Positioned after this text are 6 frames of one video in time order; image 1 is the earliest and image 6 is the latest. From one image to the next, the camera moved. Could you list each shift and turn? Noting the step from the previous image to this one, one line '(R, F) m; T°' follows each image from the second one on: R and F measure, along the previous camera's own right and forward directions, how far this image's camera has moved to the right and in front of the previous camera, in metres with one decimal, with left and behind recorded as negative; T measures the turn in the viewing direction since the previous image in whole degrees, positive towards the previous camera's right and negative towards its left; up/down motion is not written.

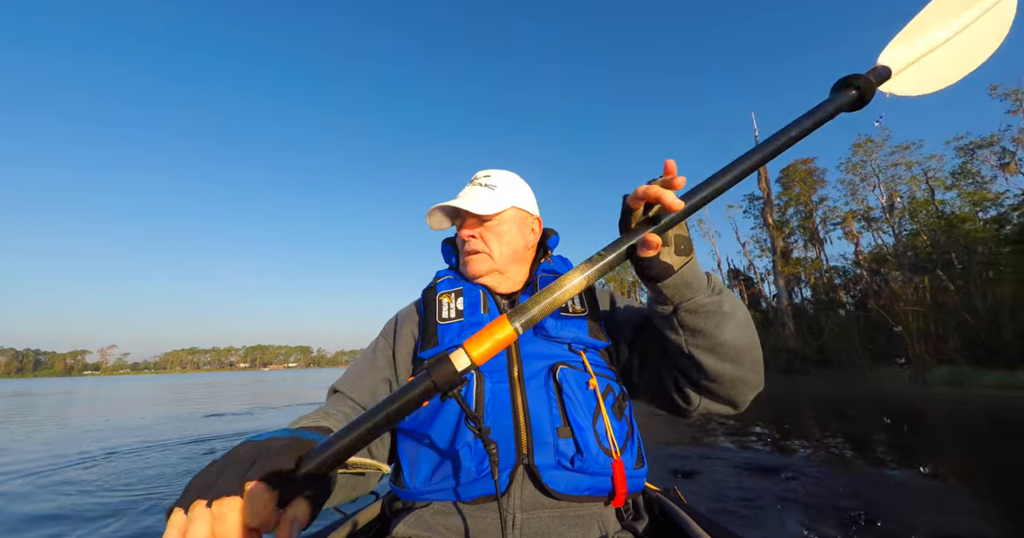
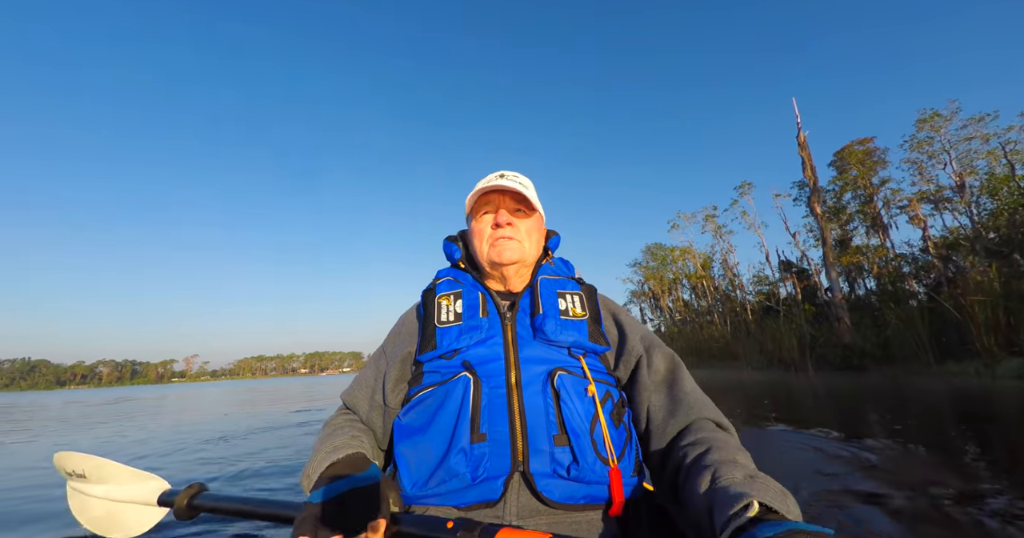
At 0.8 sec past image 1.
(+0.6, +0.1) m; -8°
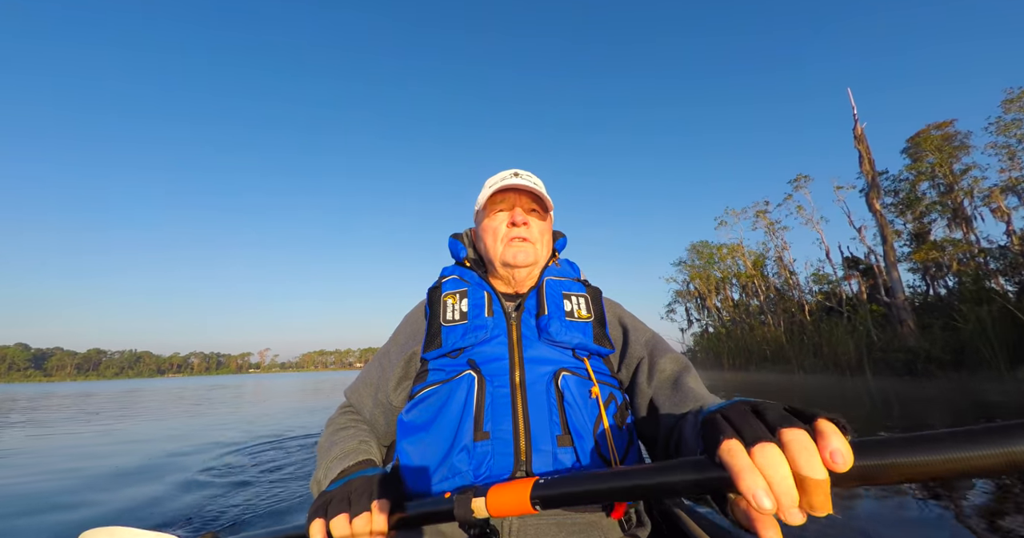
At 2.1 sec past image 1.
(+0.5, -0.1) m; -8°
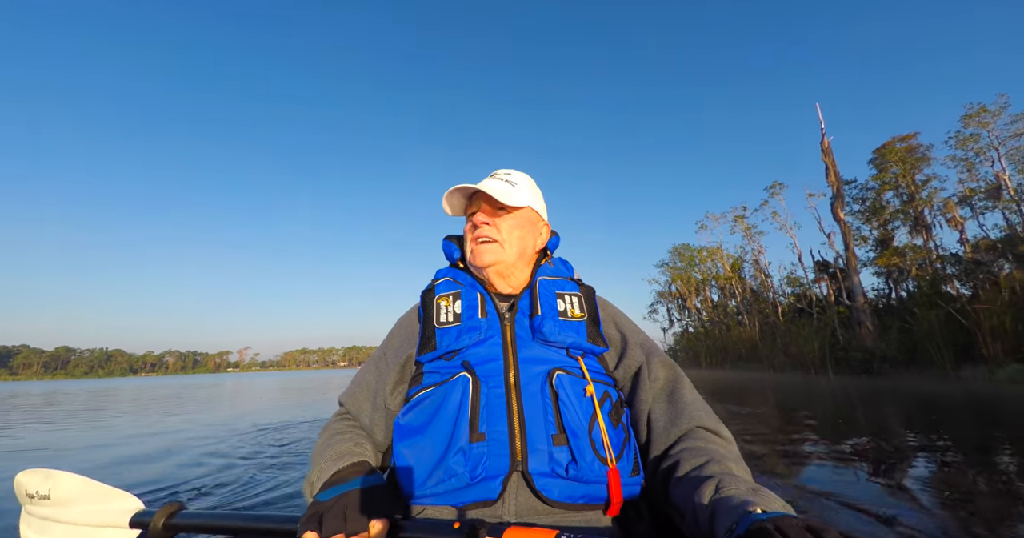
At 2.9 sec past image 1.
(-0.1, -0.1) m; +3°
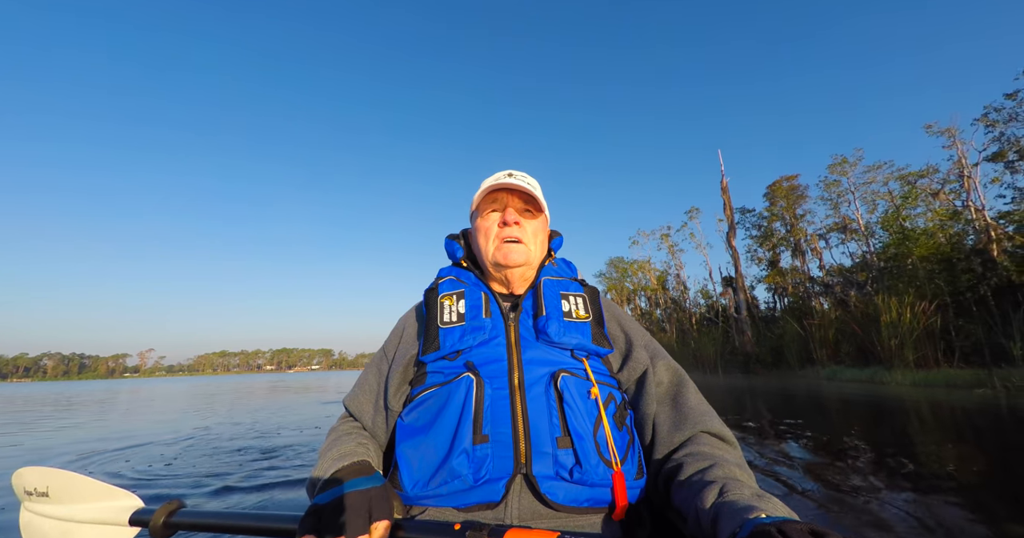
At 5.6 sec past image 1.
(-0.8, +0.2) m; +10°
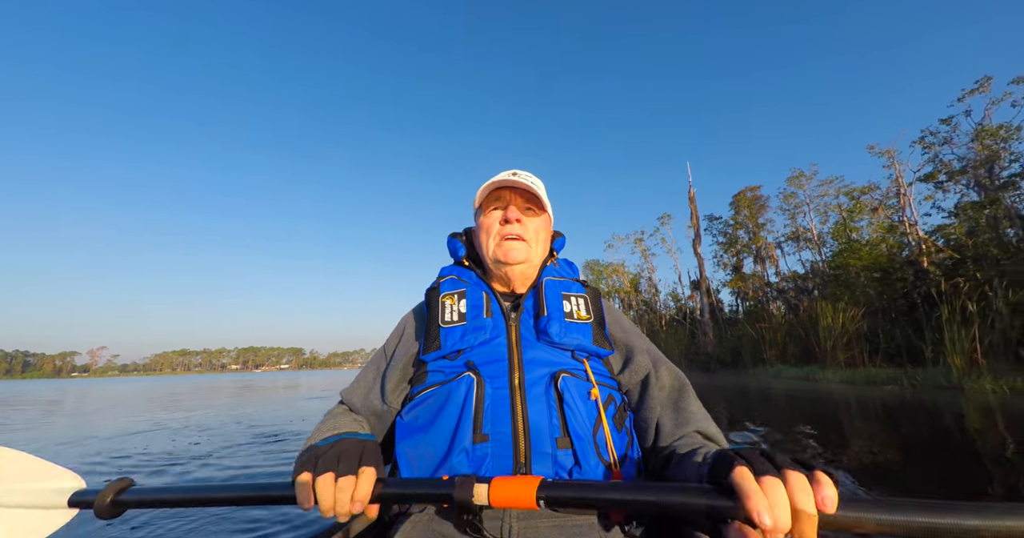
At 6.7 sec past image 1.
(-0.3, 0.0) m; +4°
